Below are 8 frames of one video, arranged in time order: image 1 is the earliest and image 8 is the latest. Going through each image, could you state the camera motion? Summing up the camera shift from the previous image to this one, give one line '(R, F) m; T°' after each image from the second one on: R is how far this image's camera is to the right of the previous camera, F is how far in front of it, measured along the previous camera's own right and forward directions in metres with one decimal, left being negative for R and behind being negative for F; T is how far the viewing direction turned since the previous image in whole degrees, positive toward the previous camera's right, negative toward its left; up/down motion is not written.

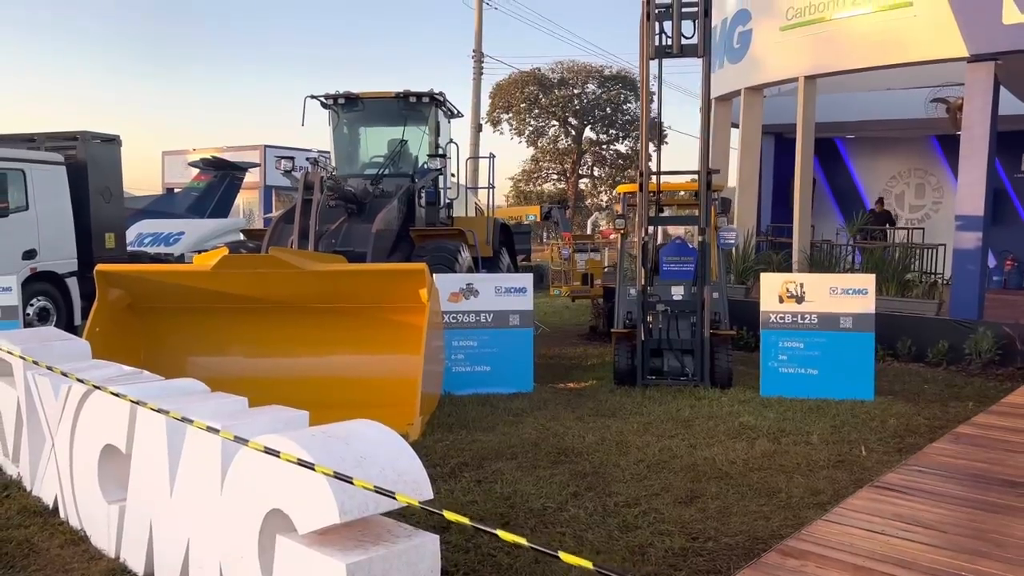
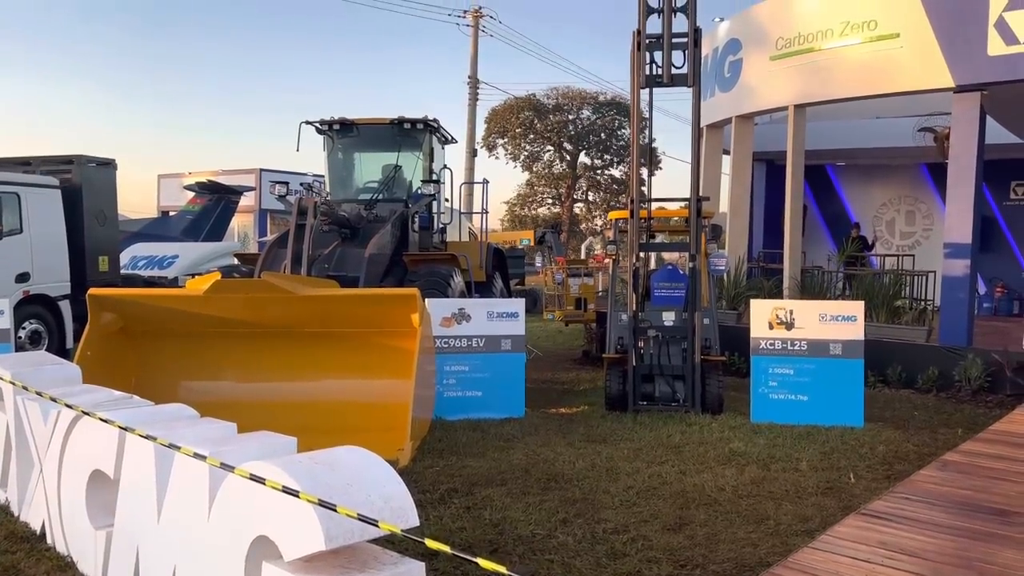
(0.0, 0.0) m; 0°
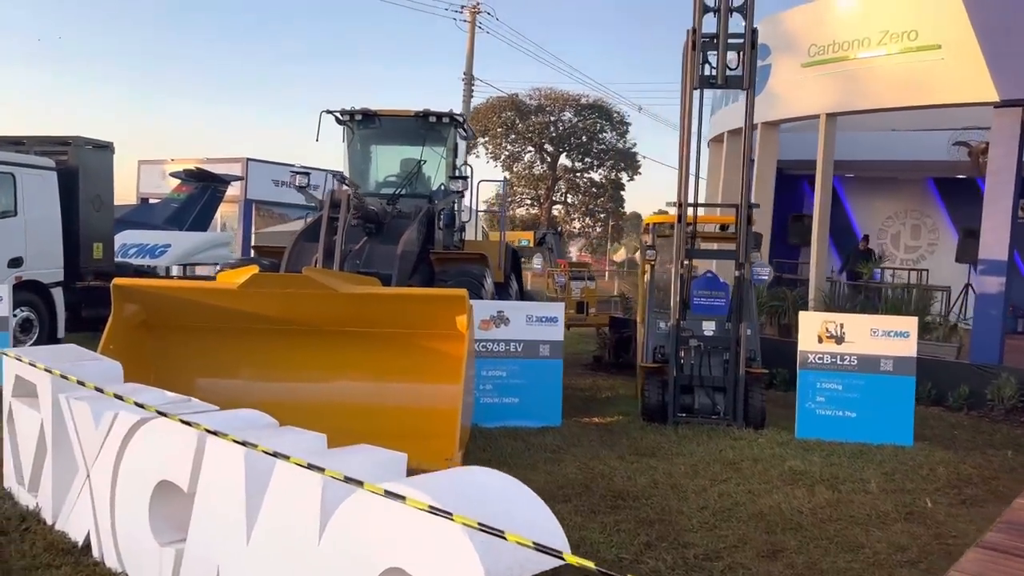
(-0.6, +0.3) m; +2°
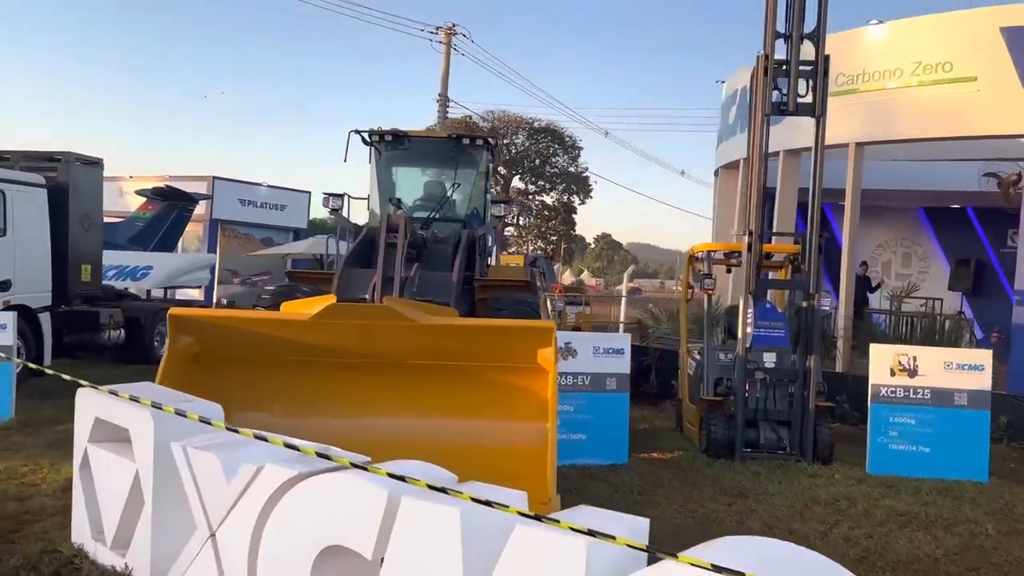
(-1.0, +0.3) m; +4°
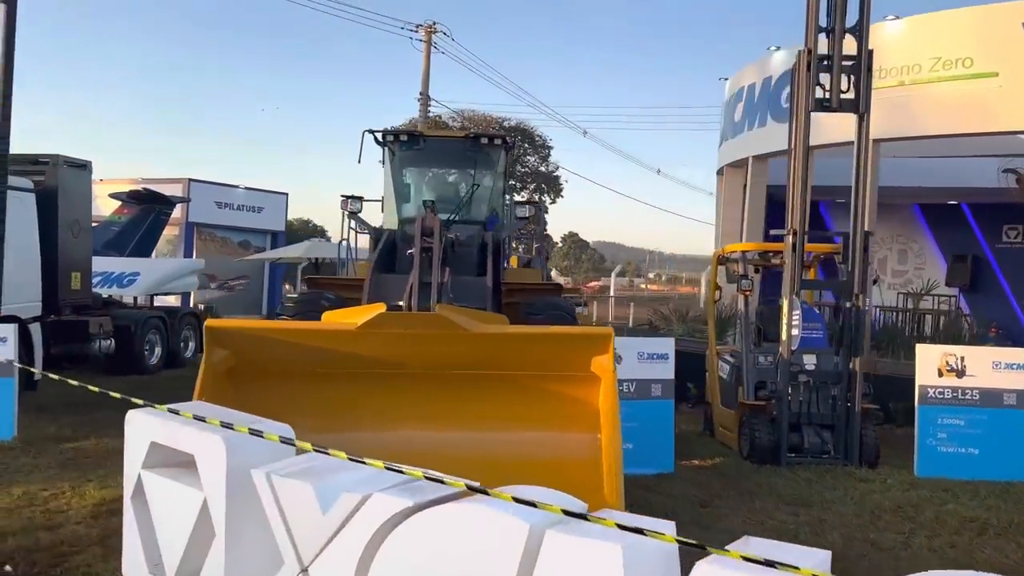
(-0.6, +0.3) m; +2°
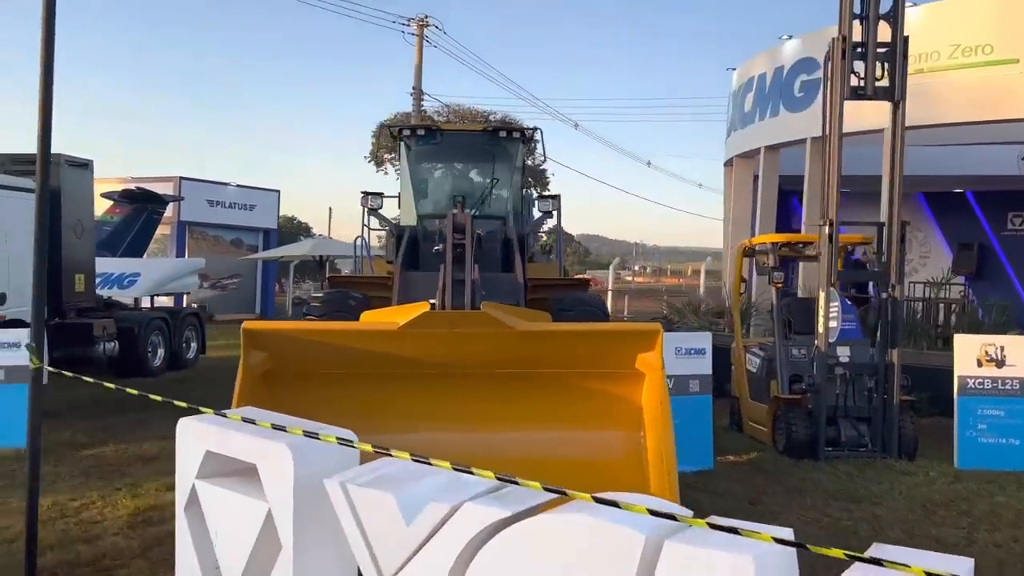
(-0.4, +0.1) m; +1°
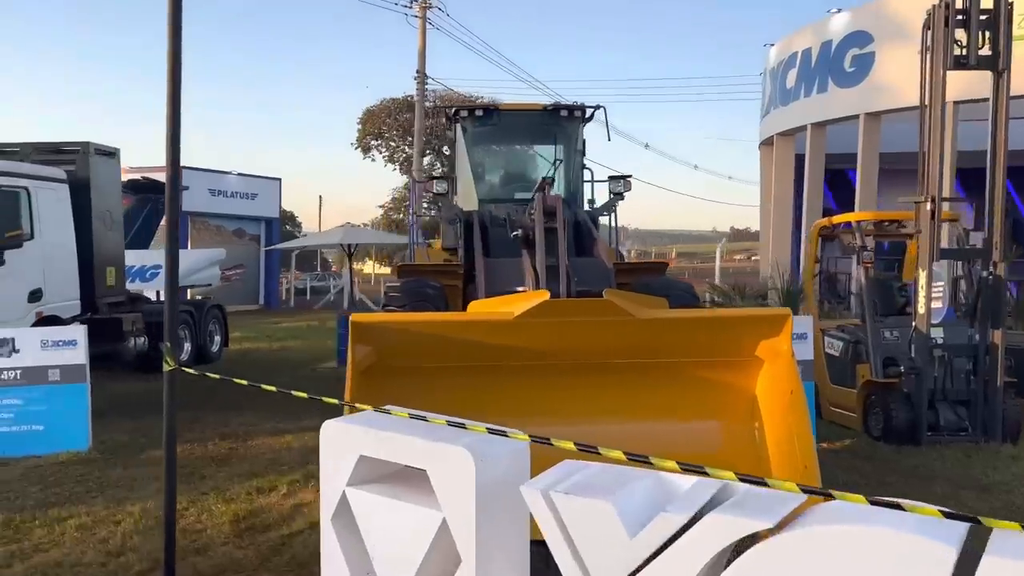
(-0.8, +0.3) m; +1°
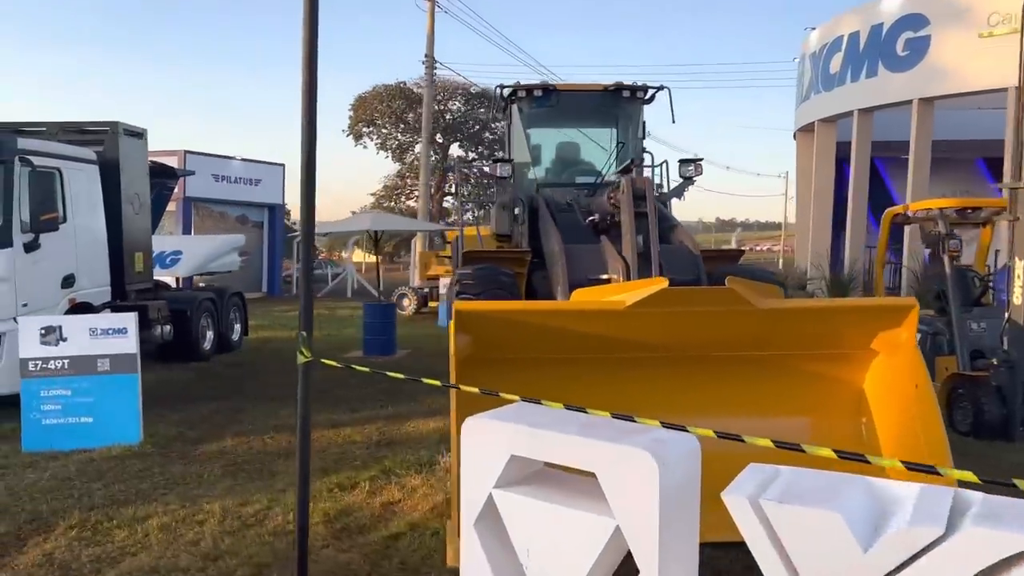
(-0.7, +0.3) m; +1°
